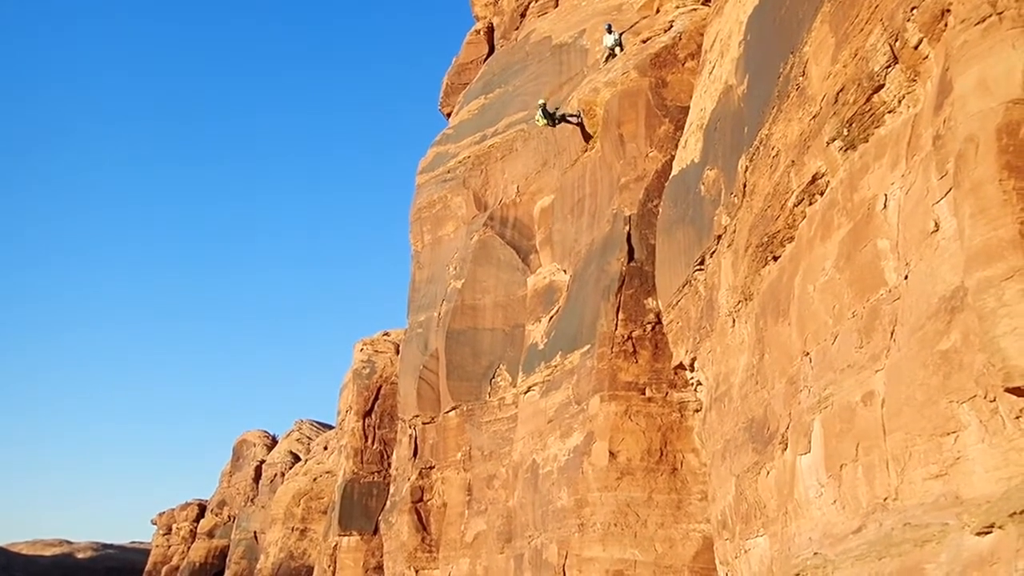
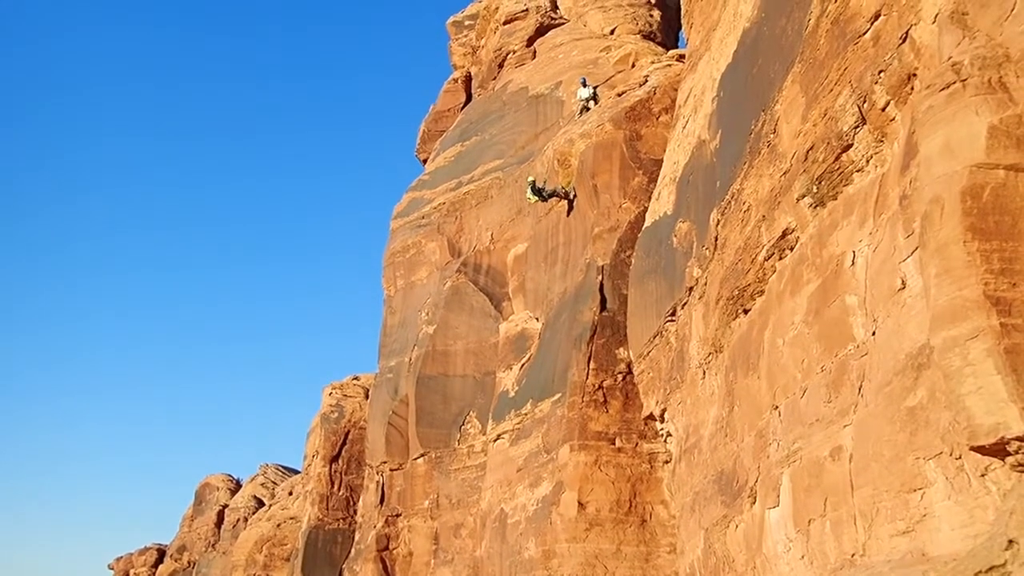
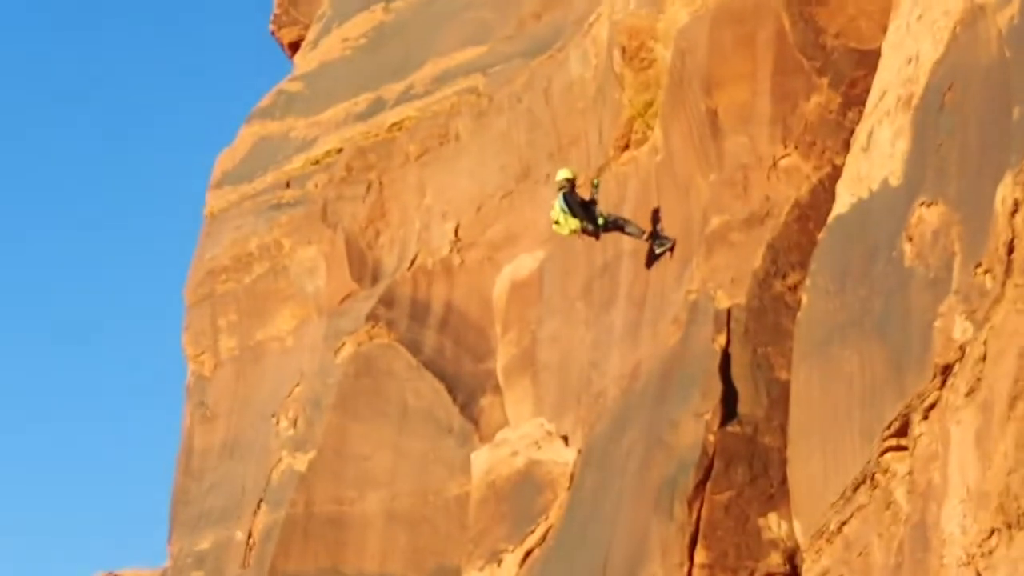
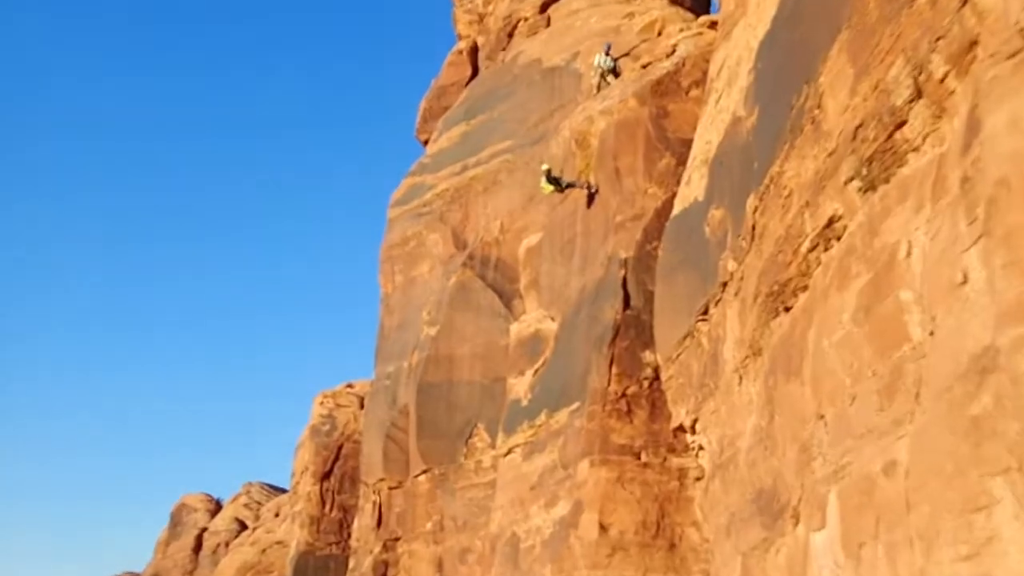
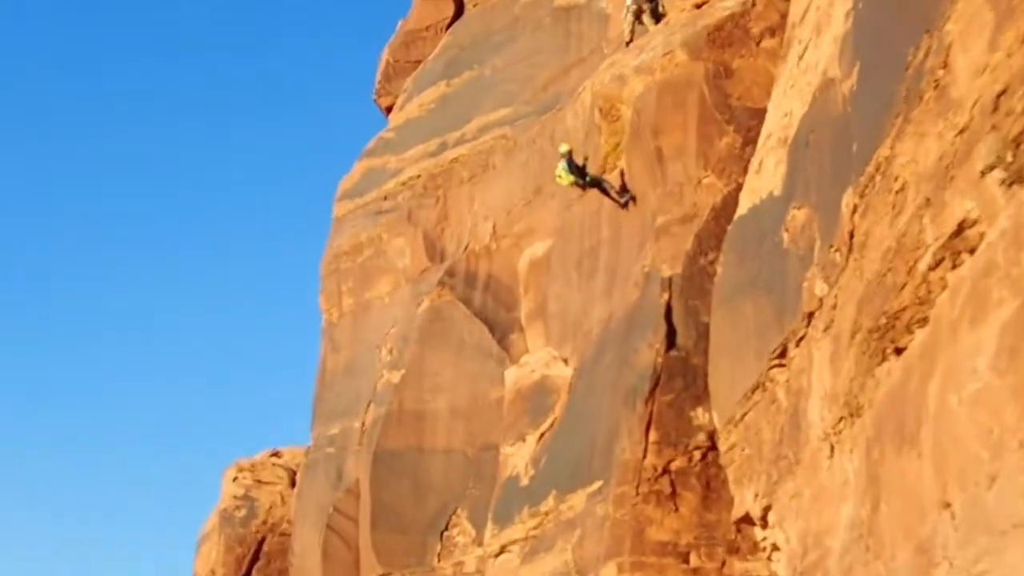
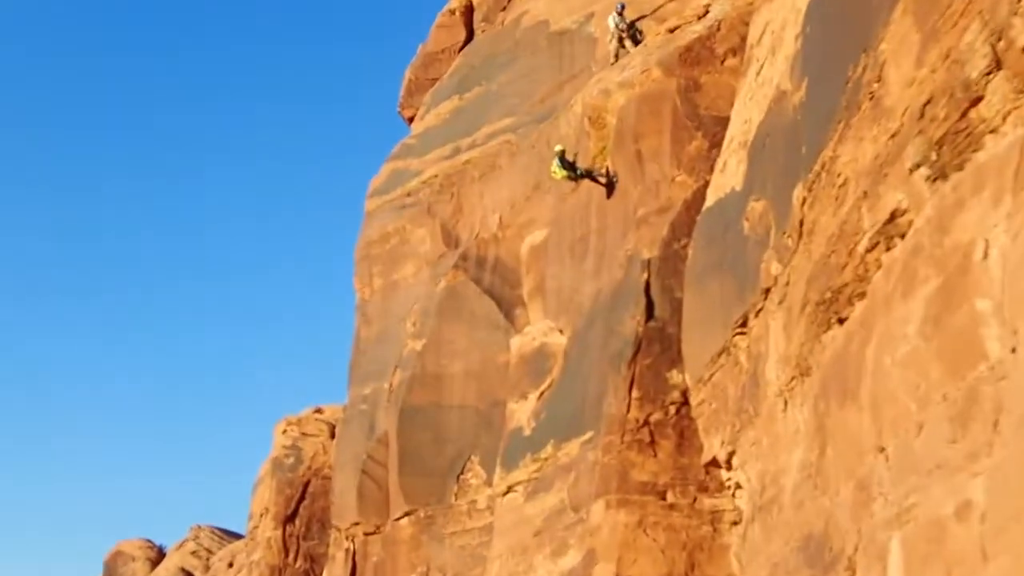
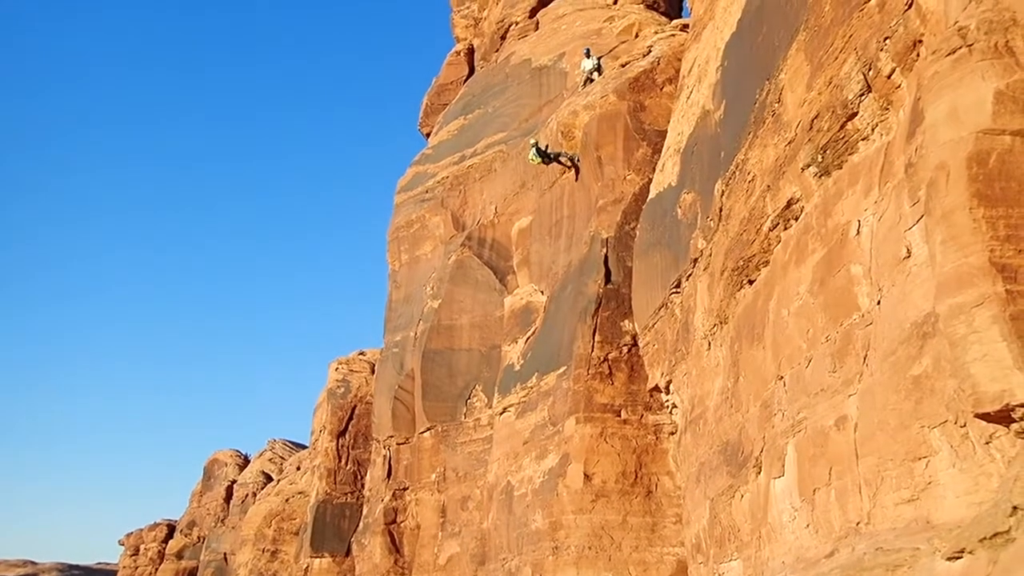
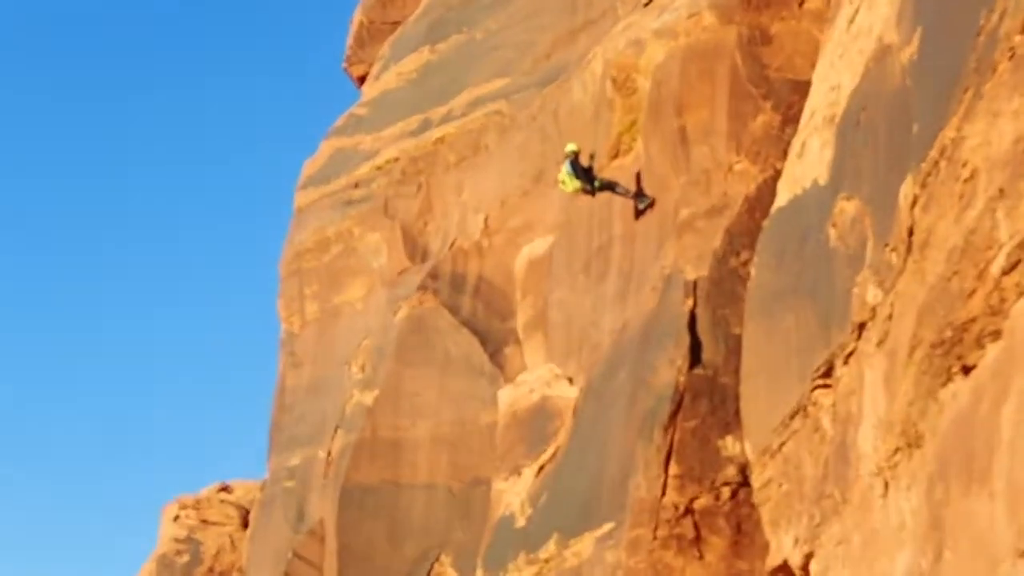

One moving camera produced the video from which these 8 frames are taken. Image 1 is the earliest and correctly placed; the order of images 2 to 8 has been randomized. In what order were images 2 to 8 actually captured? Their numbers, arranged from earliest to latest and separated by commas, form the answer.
7, 2, 4, 6, 5, 8, 3
